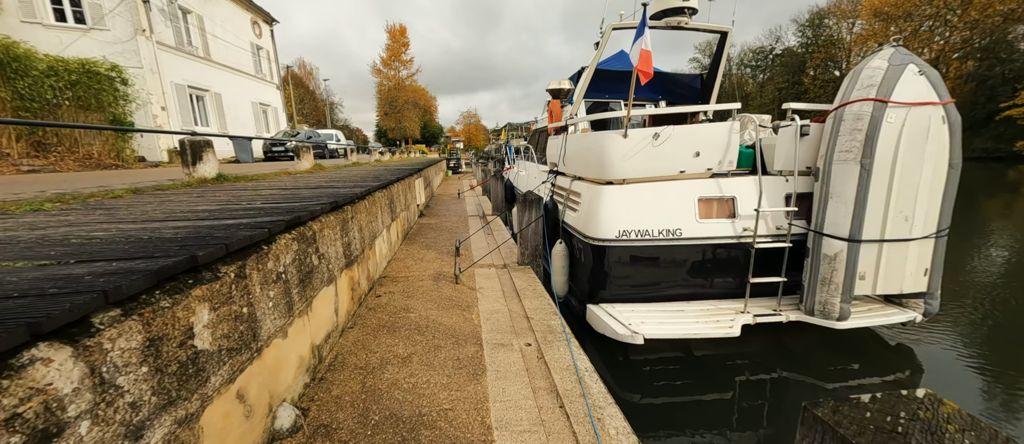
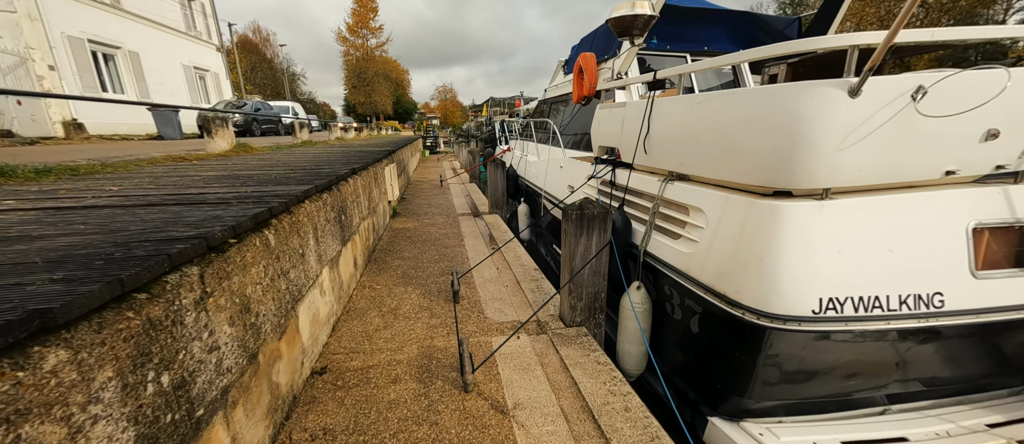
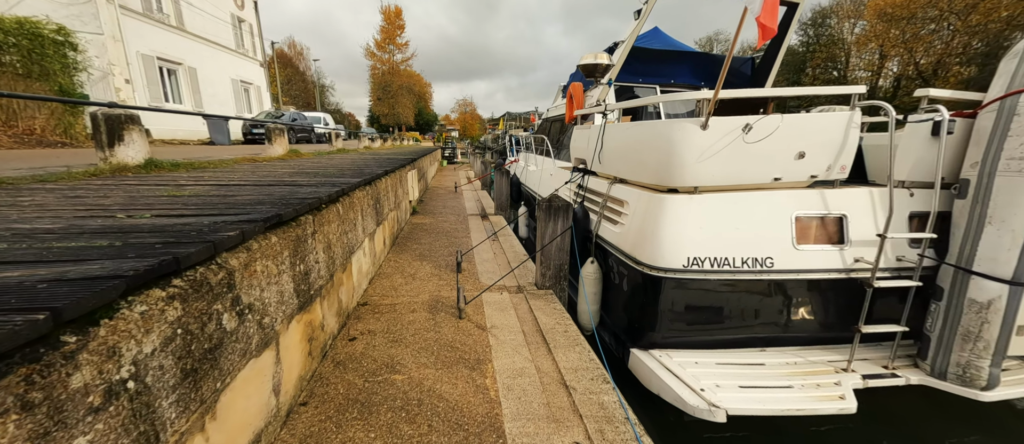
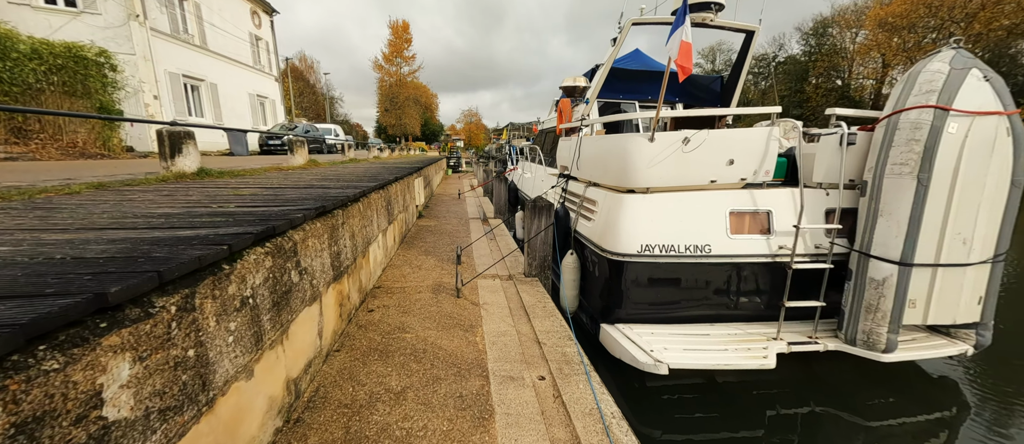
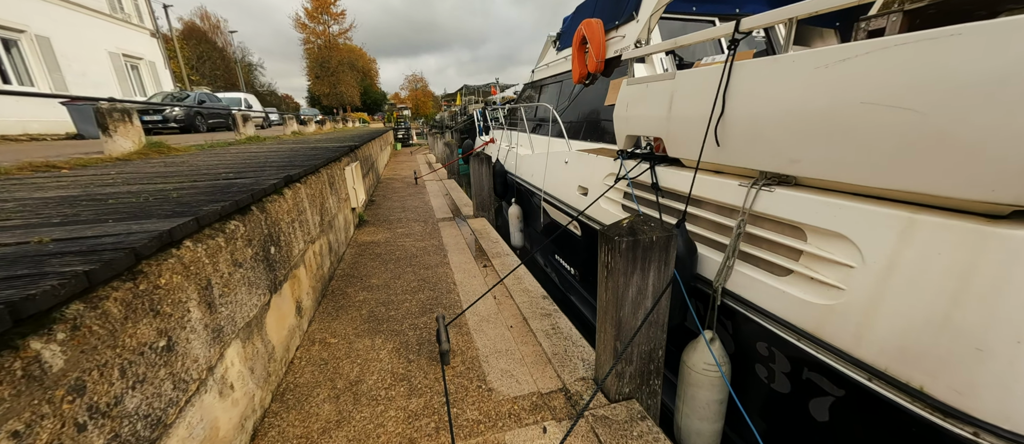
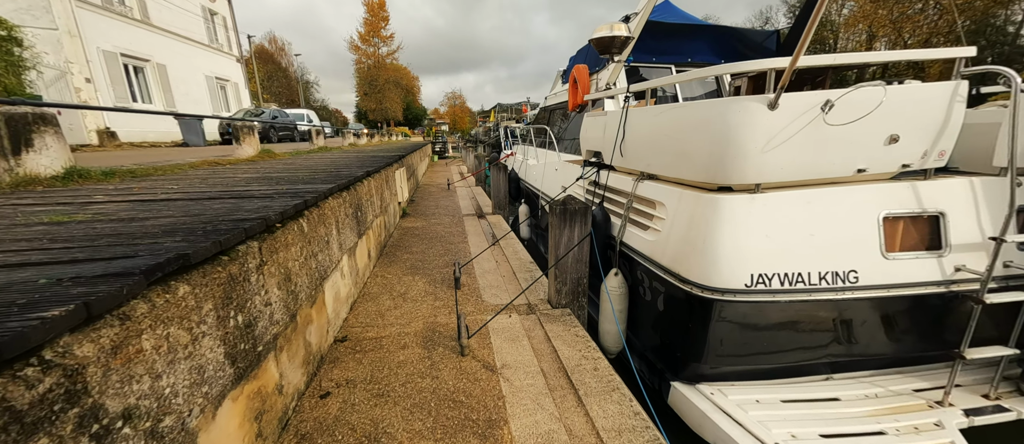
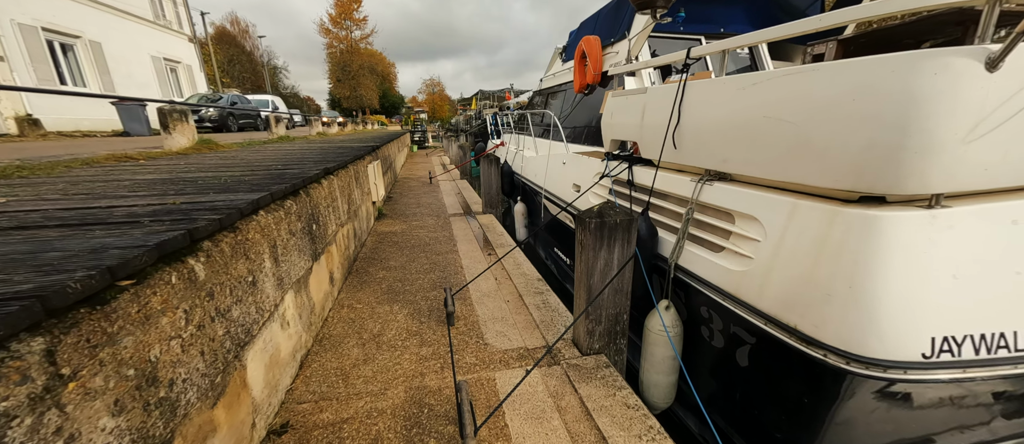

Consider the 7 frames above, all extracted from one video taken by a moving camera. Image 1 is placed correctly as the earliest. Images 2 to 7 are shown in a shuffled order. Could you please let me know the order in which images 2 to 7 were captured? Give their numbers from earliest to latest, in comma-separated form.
4, 3, 6, 2, 7, 5
